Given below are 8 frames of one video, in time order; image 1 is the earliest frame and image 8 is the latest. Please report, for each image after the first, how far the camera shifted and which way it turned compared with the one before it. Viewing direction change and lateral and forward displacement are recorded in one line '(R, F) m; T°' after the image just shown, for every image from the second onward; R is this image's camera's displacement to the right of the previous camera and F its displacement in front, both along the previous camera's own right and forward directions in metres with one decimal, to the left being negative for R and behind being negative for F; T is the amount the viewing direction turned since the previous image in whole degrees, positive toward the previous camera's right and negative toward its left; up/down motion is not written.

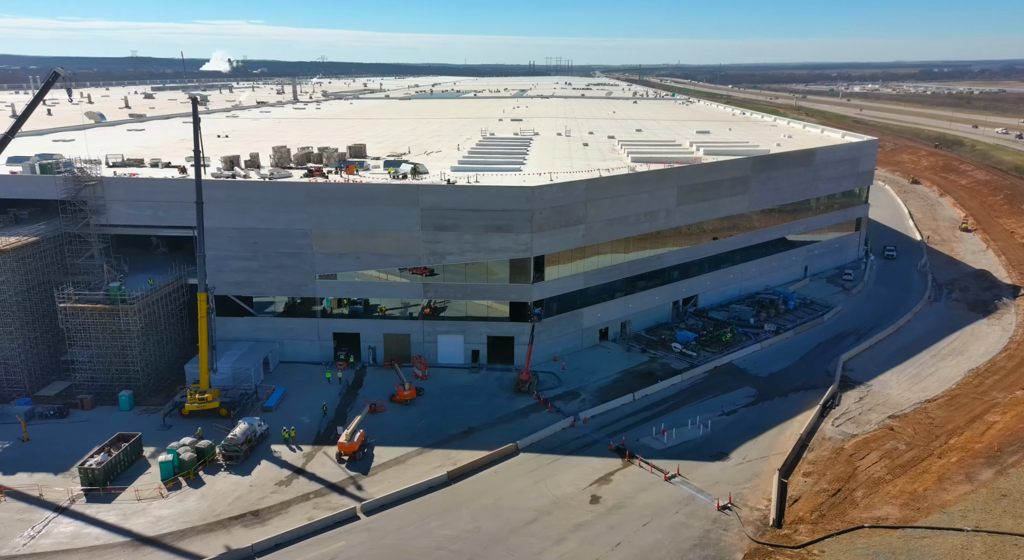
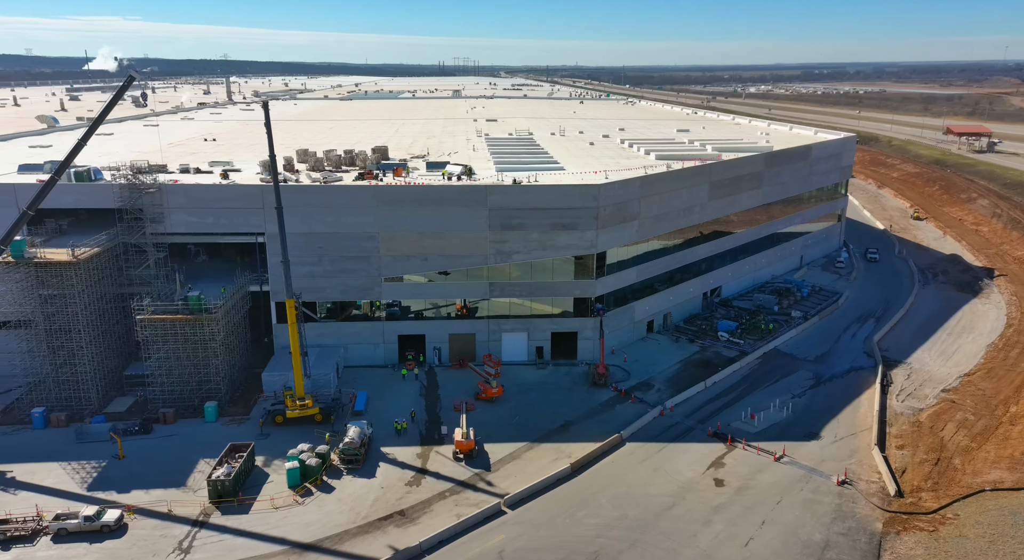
(-7.7, -0.2) m; +6°
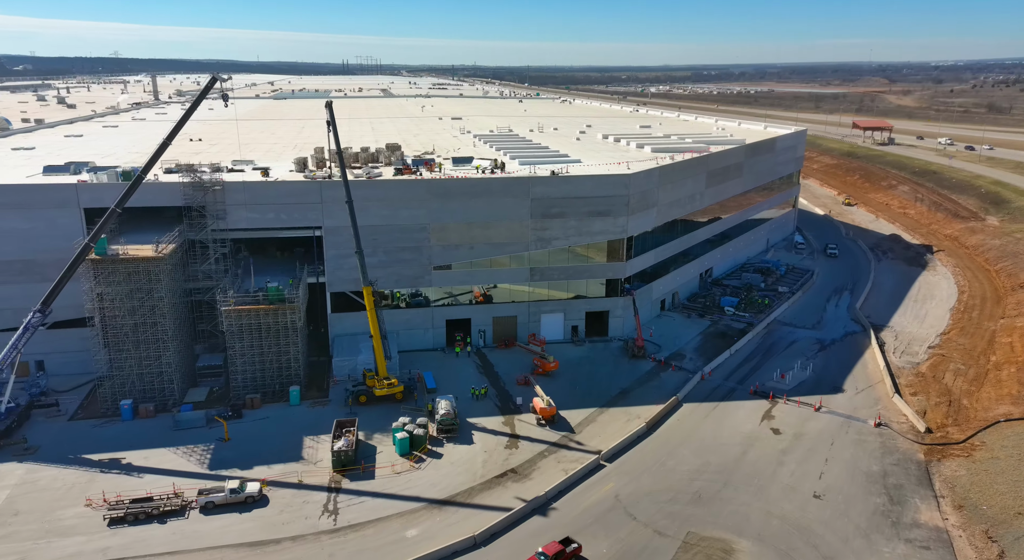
(-7.1, -2.4) m; +6°
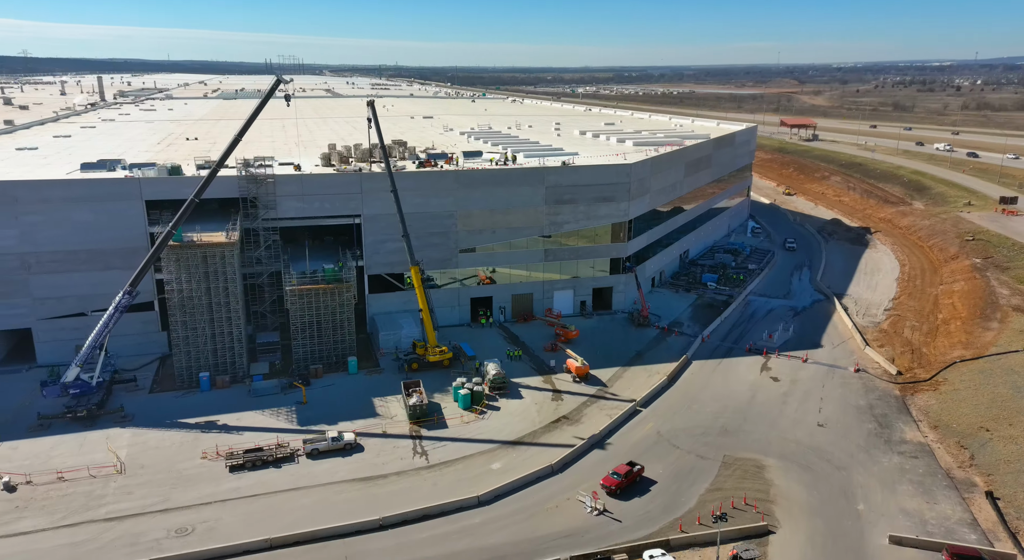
(-5.4, -4.0) m; +5°
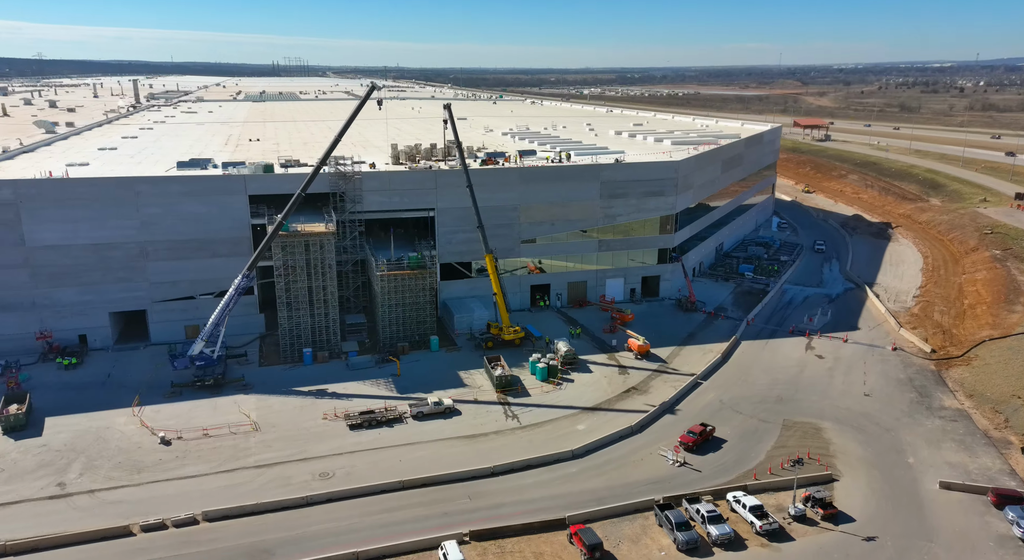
(-3.8, -3.6) m; 0°
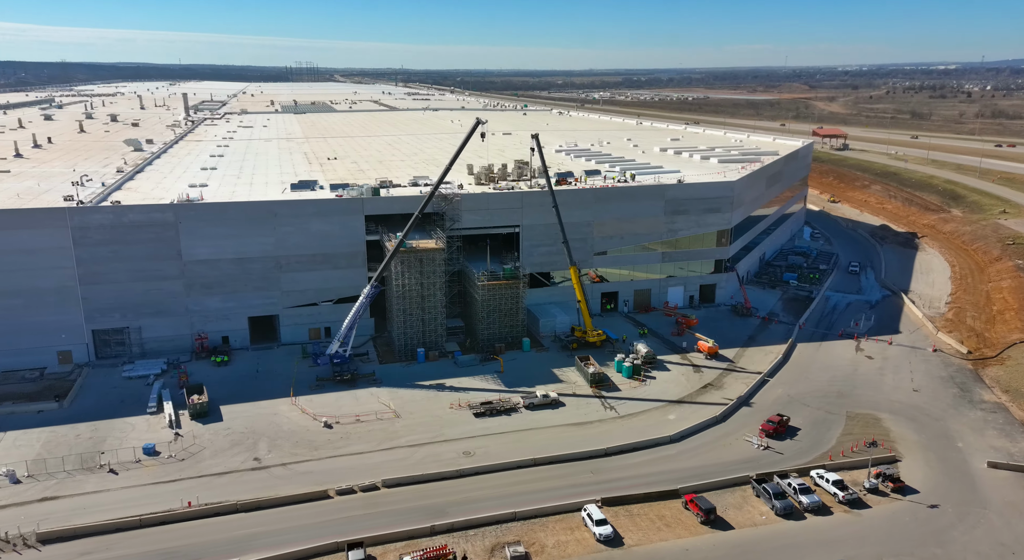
(-5.3, -5.4) m; -1°
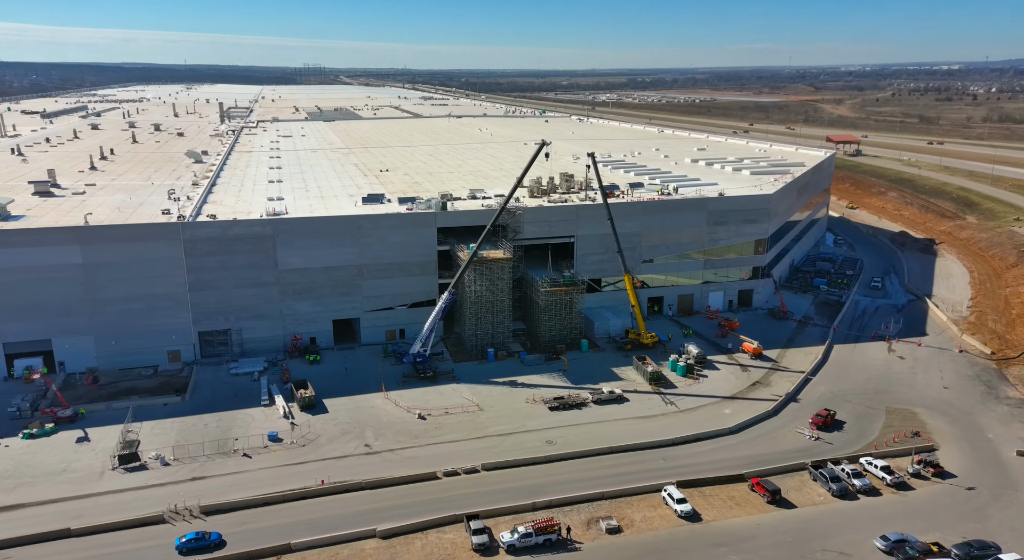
(-4.2, -4.1) m; 0°
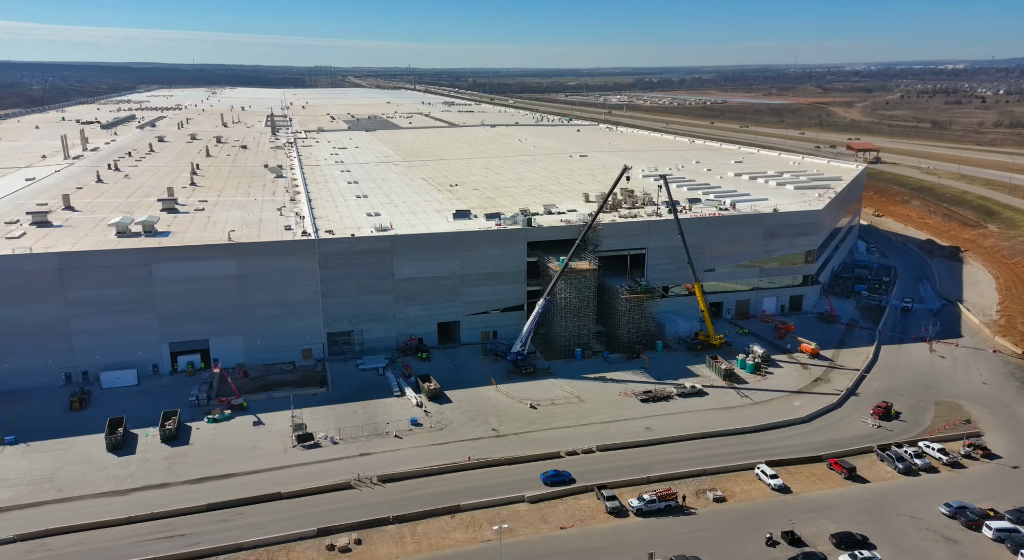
(-6.6, -6.3) m; 0°
